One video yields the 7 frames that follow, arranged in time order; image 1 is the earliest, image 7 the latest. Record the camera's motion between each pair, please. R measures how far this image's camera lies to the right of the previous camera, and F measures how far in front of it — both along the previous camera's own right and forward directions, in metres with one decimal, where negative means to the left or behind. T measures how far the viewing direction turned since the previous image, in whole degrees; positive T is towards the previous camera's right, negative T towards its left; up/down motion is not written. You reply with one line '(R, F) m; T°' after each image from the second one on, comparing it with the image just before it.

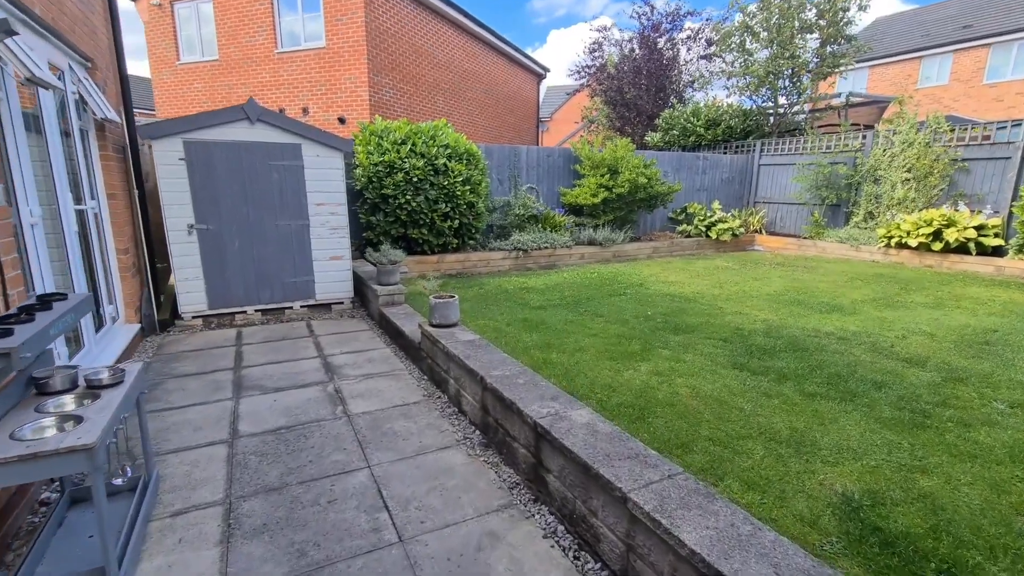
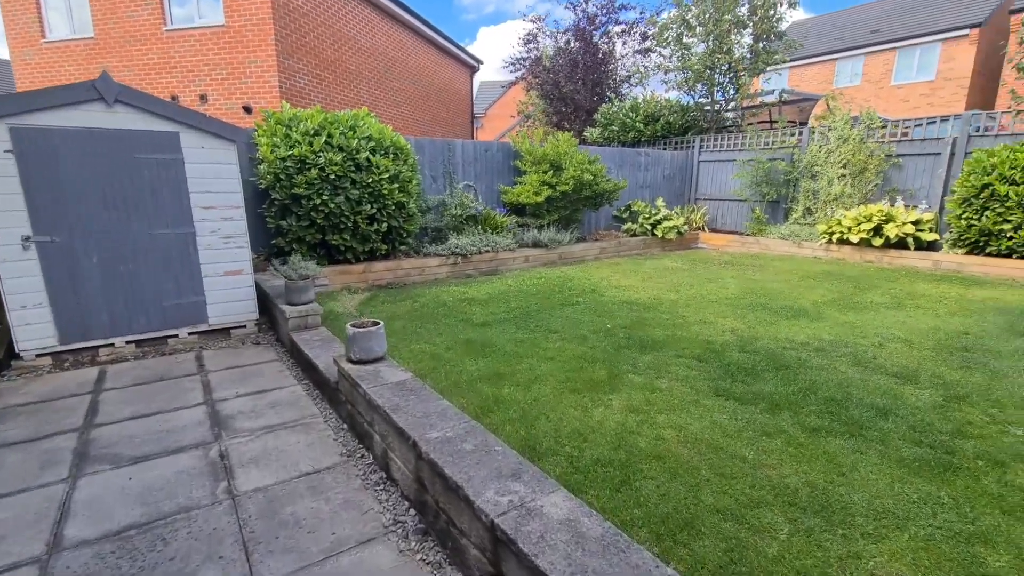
(0.0, +0.7) m; +7°
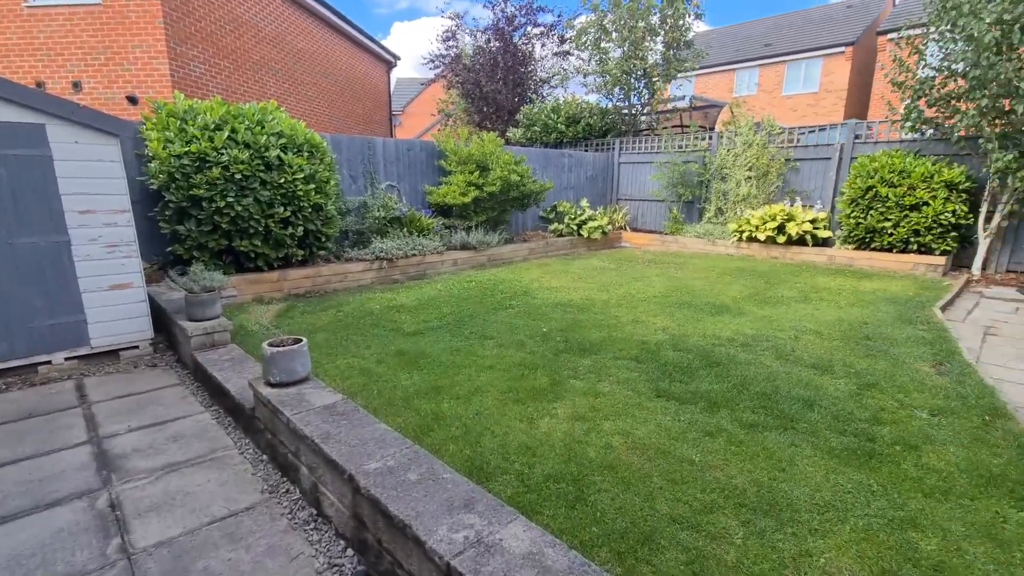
(-0.1, +0.1) m; +9°
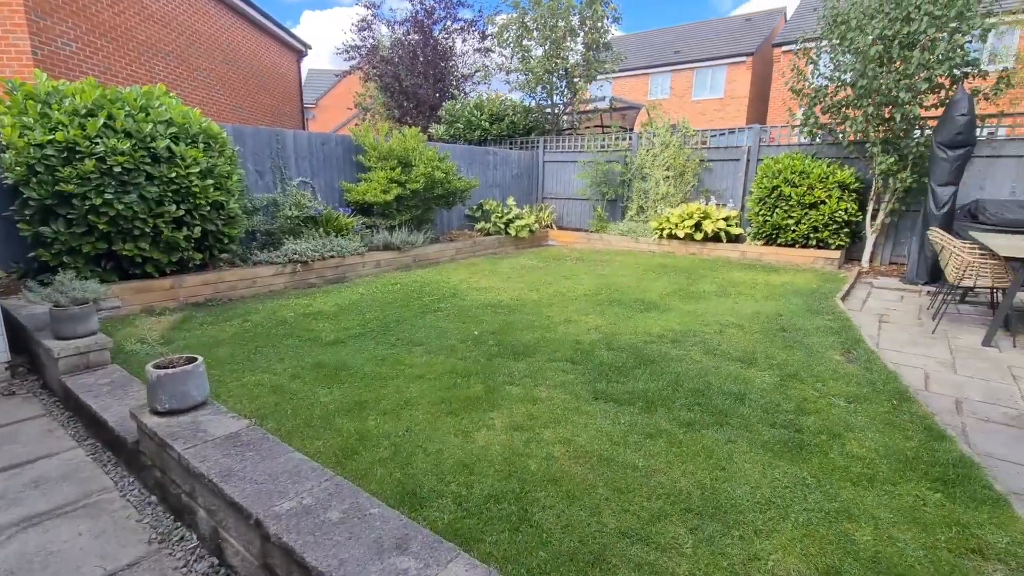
(0.0, +0.2) m; +9°
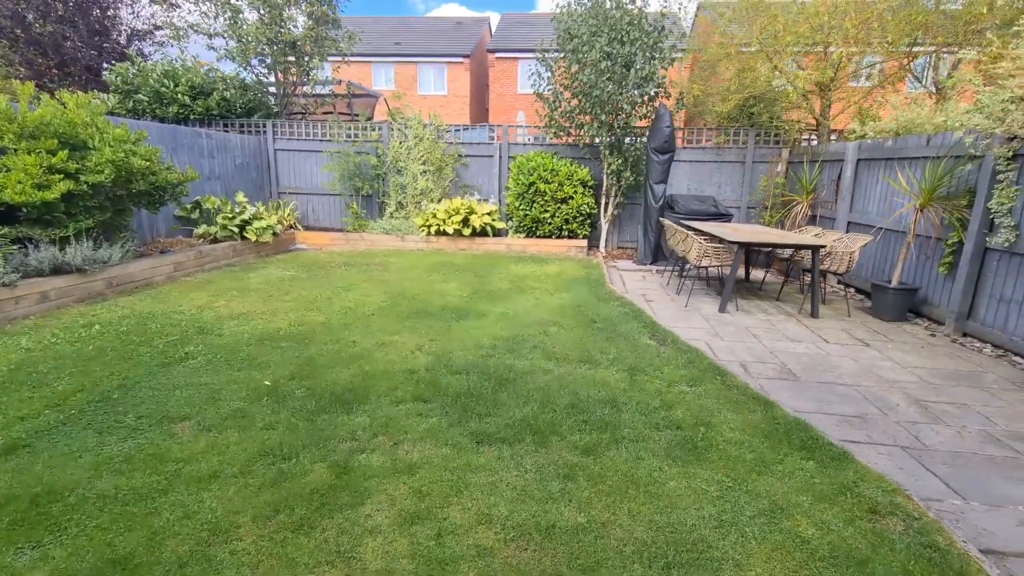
(-0.5, +0.7) m; +31°
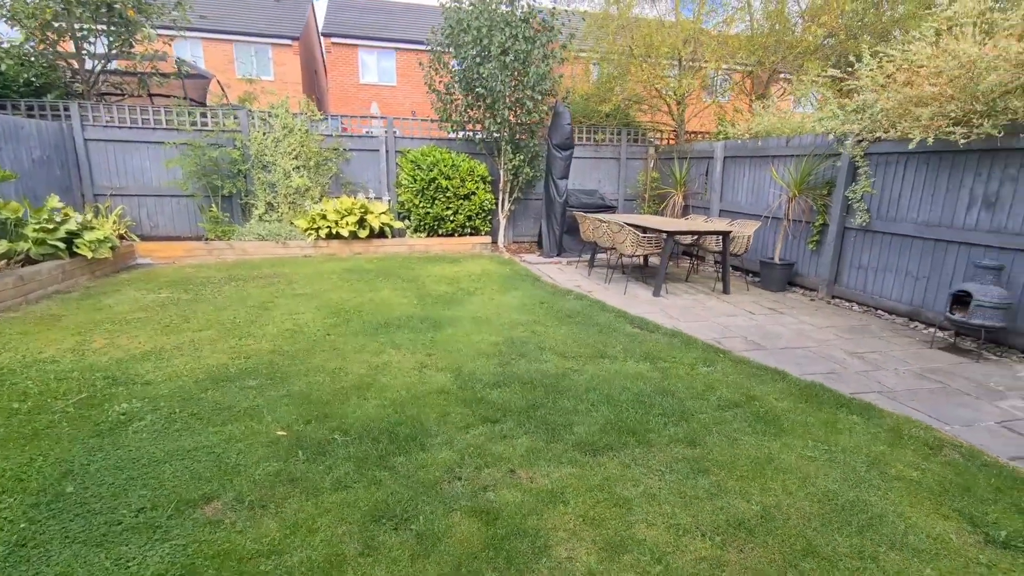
(-1.1, +0.4) m; +19°
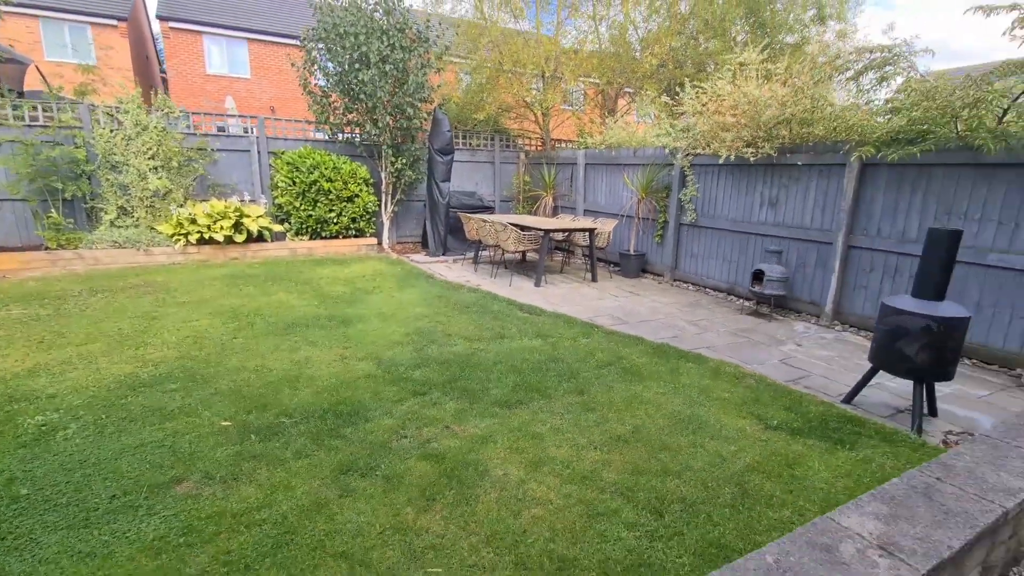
(-0.3, -0.5) m; +15°
